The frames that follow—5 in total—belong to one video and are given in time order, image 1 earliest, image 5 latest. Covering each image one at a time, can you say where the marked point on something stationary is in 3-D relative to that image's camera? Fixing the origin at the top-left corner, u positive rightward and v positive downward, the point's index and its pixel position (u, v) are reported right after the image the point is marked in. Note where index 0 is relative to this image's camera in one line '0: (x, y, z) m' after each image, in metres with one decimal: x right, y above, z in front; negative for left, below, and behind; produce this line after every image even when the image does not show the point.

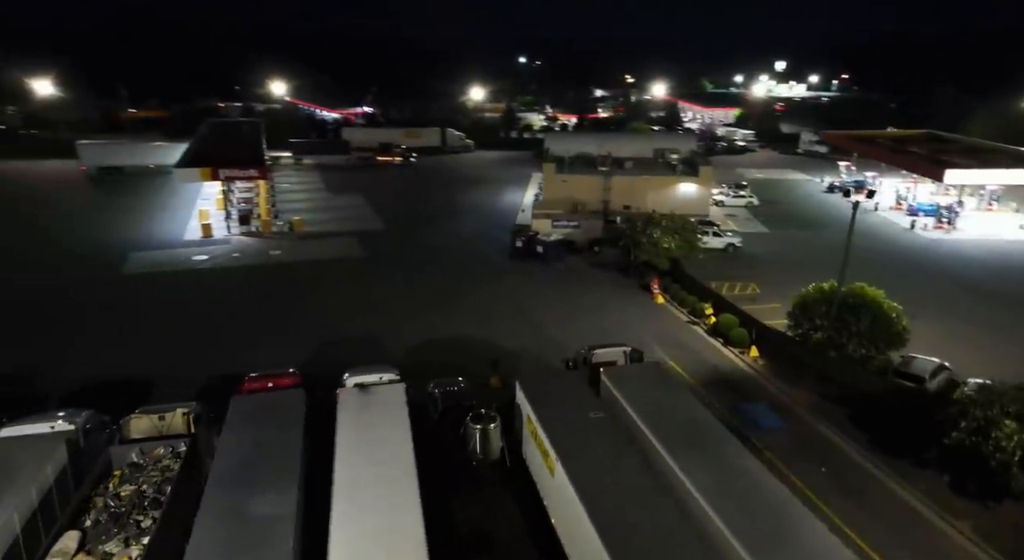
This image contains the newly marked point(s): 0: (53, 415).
0: (-7.6, -2.3, +10.6) m
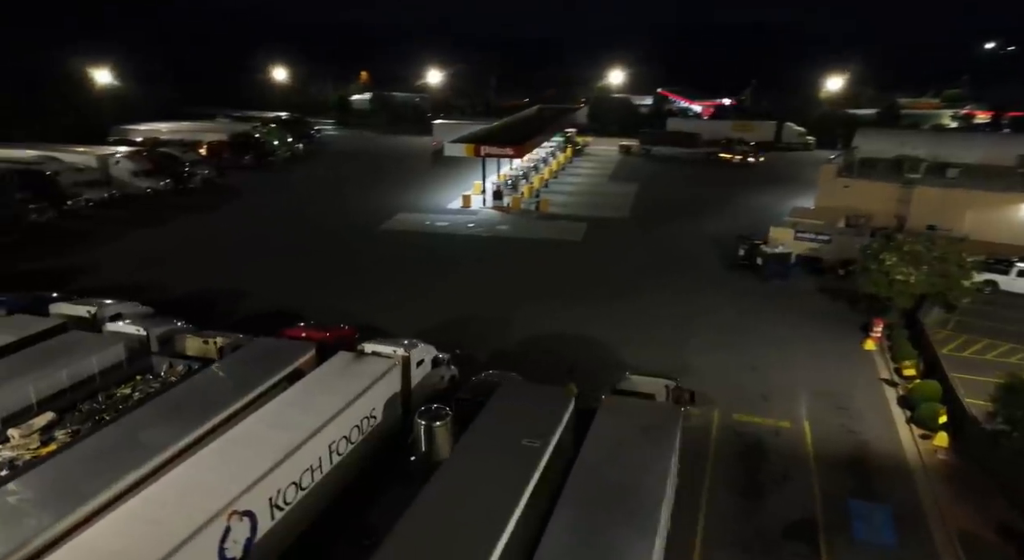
0: (-7.7, -0.9, +13.6) m
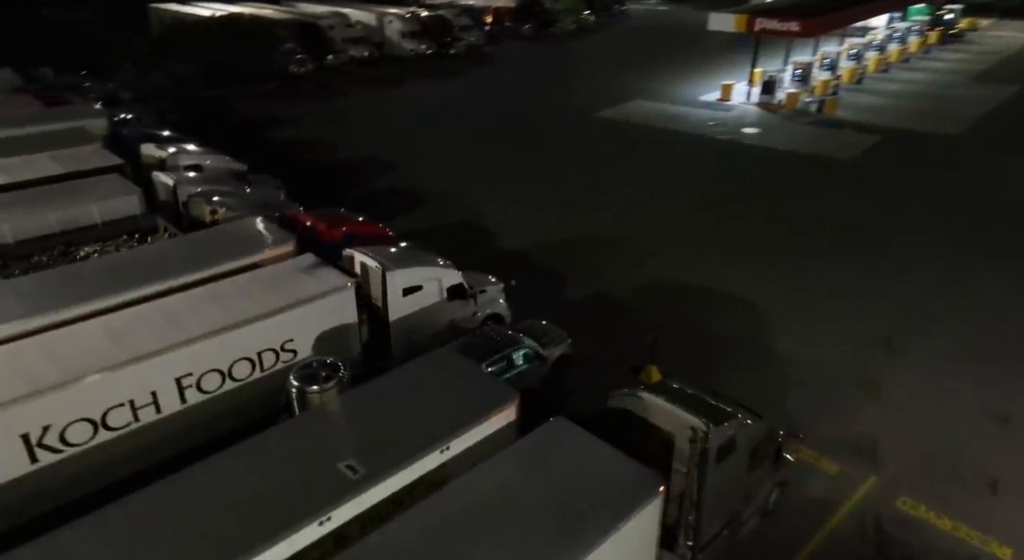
0: (-6.3, +1.9, +12.6) m
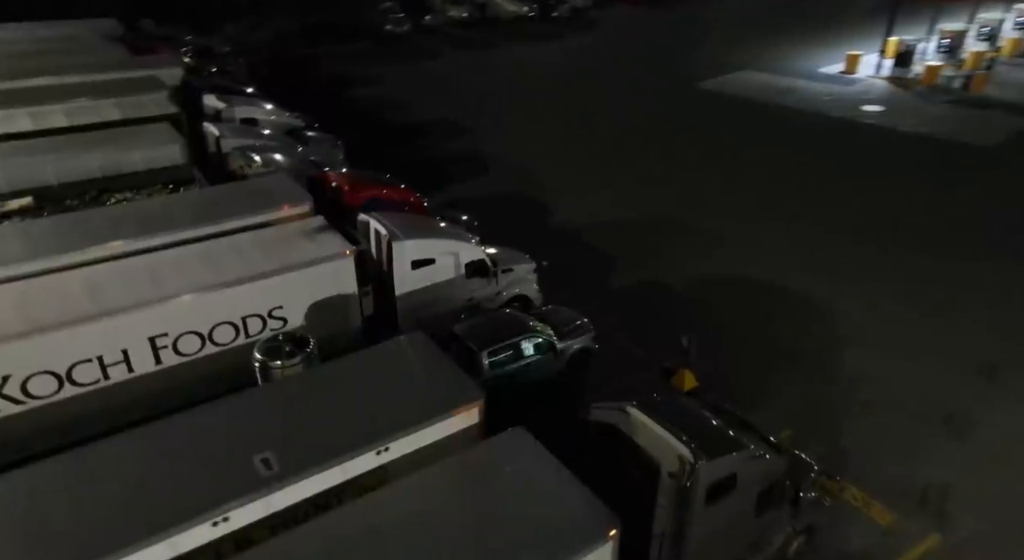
0: (-5.3, +2.8, +12.5) m
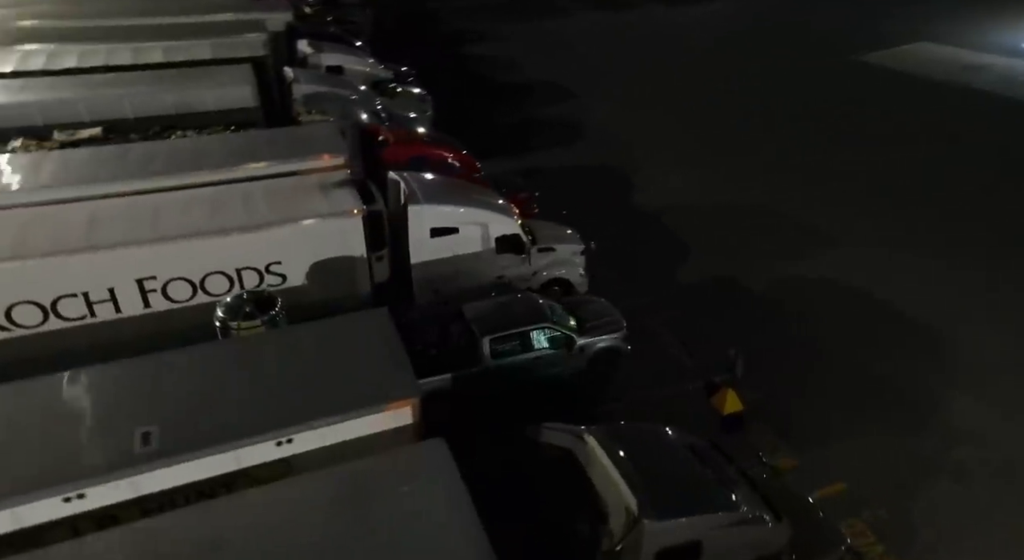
0: (-3.8, +3.8, +12.3) m
